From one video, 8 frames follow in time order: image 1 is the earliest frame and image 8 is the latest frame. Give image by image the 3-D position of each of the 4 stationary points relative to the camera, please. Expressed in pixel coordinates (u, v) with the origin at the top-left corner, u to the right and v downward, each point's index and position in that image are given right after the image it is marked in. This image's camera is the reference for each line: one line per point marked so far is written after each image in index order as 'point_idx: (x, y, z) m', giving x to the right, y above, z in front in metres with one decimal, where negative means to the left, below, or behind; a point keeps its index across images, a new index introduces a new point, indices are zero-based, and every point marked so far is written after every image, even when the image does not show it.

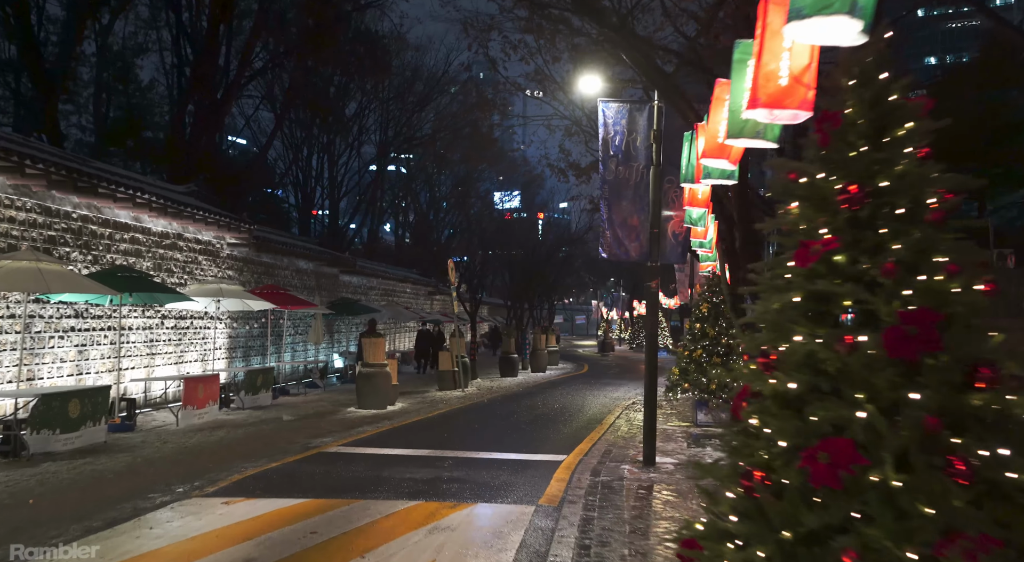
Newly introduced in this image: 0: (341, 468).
0: (-2.0, -2.2, +10.1) m
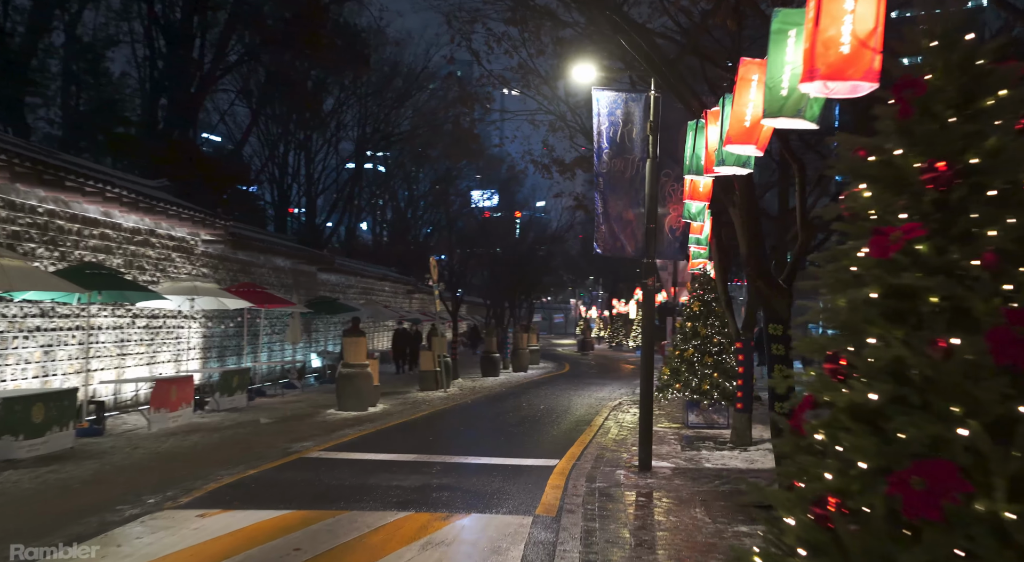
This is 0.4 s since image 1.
0: (-2.1, -2.2, +9.6) m
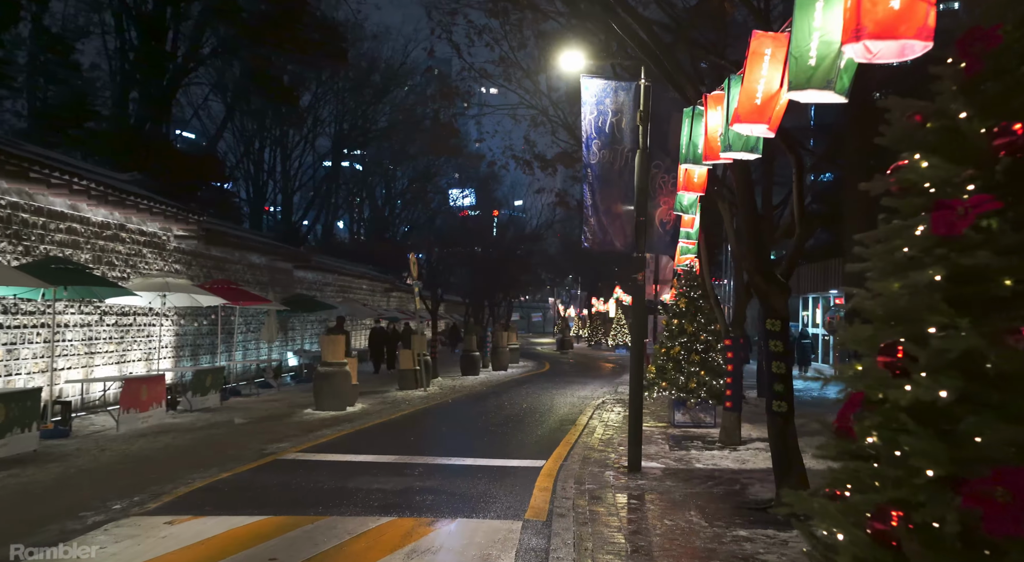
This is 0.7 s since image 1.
0: (-2.3, -2.1, +9.2) m
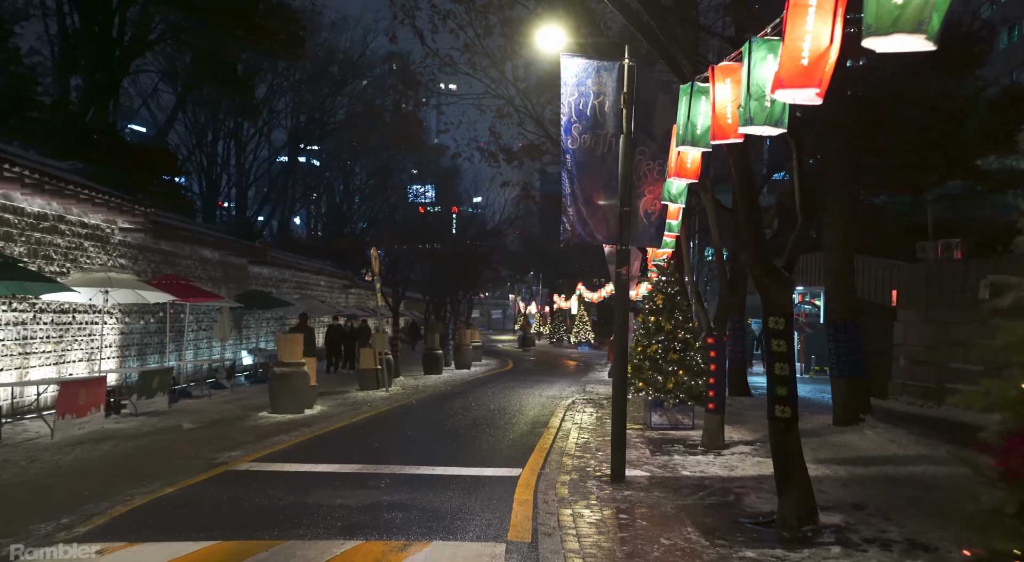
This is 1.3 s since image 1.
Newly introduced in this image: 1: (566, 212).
0: (-2.5, -2.1, +8.3) m
1: (+0.6, +0.8, +9.6) m
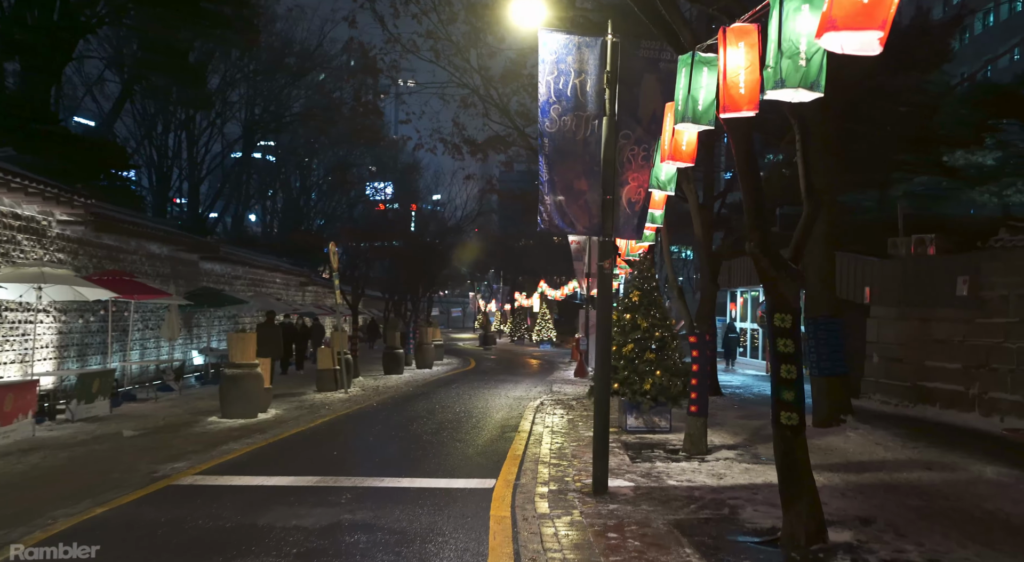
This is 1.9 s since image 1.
0: (-2.7, -2.0, +7.4) m
1: (+0.3, +0.9, +8.9) m
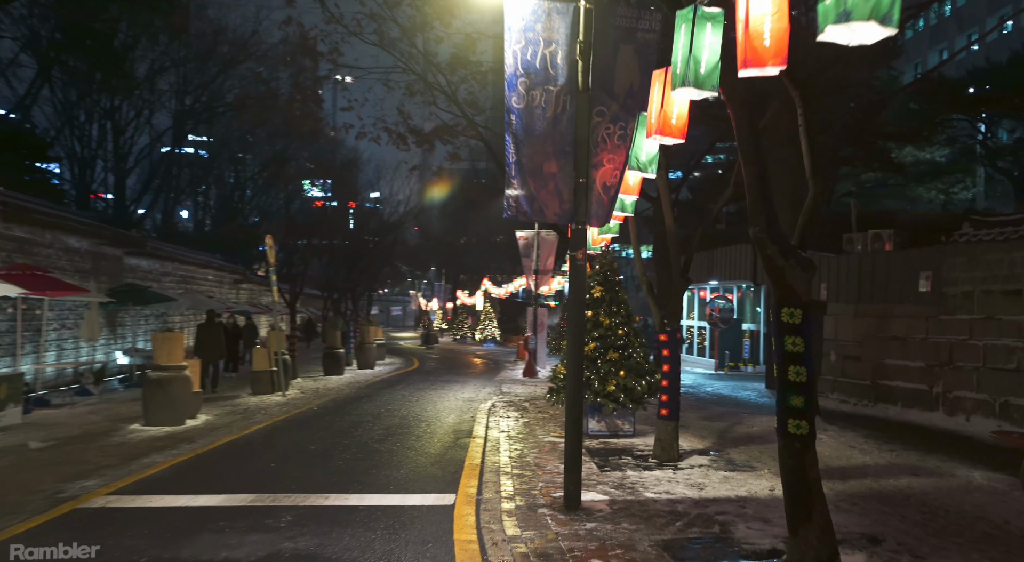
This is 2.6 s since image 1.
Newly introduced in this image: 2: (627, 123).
0: (-3.0, -1.9, +6.3) m
1: (0.0, +0.9, +8.0) m
2: (+1.1, +1.5, +8.1) m
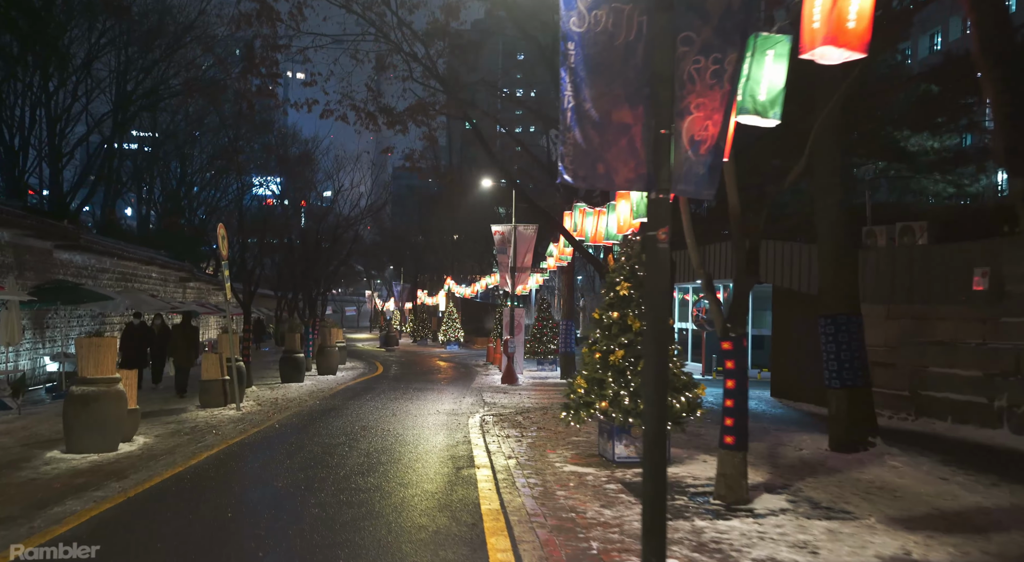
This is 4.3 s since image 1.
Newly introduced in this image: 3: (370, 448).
0: (-2.5, -1.9, +3.9) m
1: (+0.4, +1.0, +5.8) m
2: (+1.5, +1.6, +5.9) m
3: (-1.9, -2.2, +11.2) m
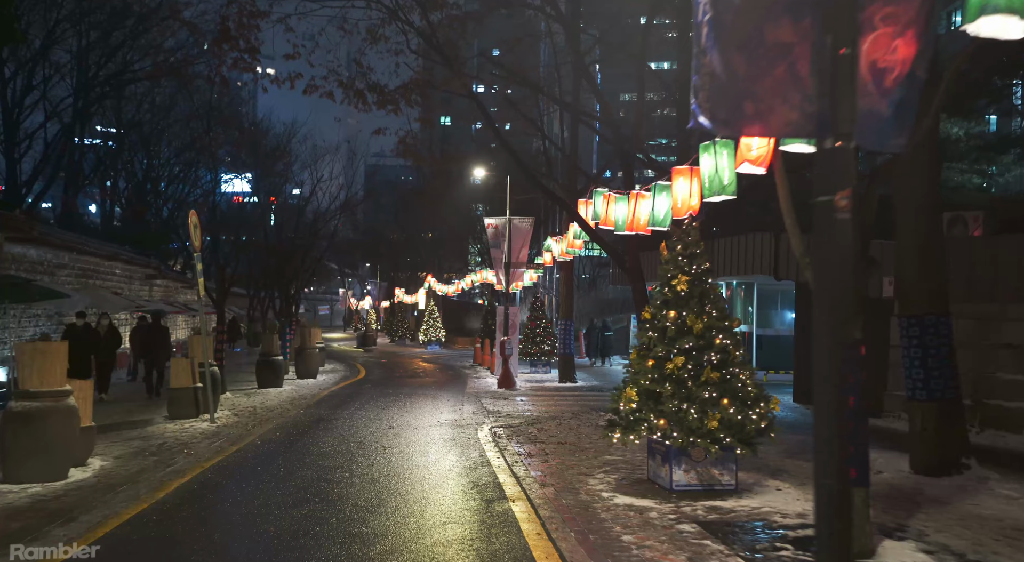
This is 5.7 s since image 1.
0: (-1.9, -1.8, +2.1) m
1: (+0.9, +1.1, +4.0) m
2: (+2.0, +1.6, +4.2) m
3: (-1.5, -2.1, +9.4) m
